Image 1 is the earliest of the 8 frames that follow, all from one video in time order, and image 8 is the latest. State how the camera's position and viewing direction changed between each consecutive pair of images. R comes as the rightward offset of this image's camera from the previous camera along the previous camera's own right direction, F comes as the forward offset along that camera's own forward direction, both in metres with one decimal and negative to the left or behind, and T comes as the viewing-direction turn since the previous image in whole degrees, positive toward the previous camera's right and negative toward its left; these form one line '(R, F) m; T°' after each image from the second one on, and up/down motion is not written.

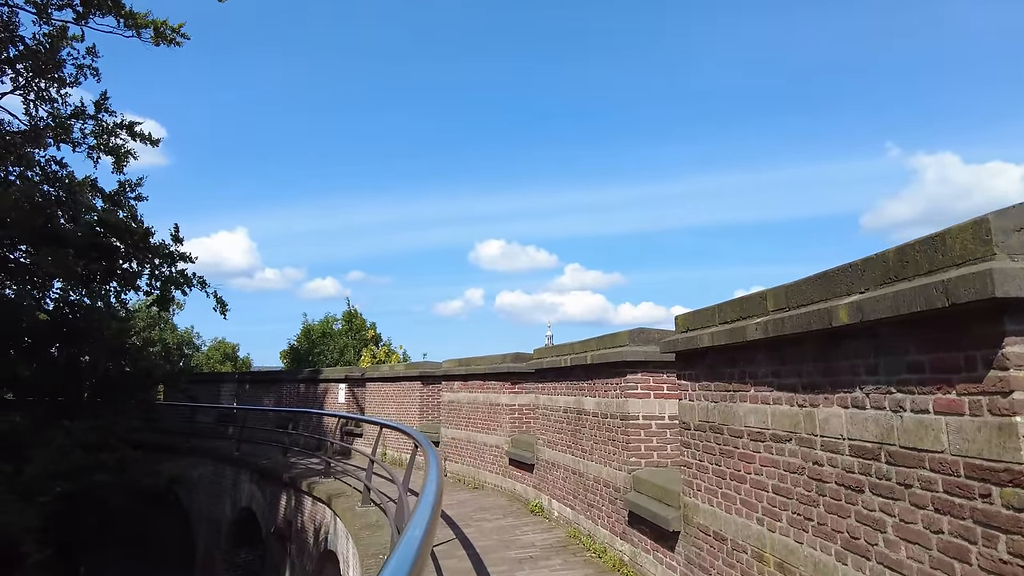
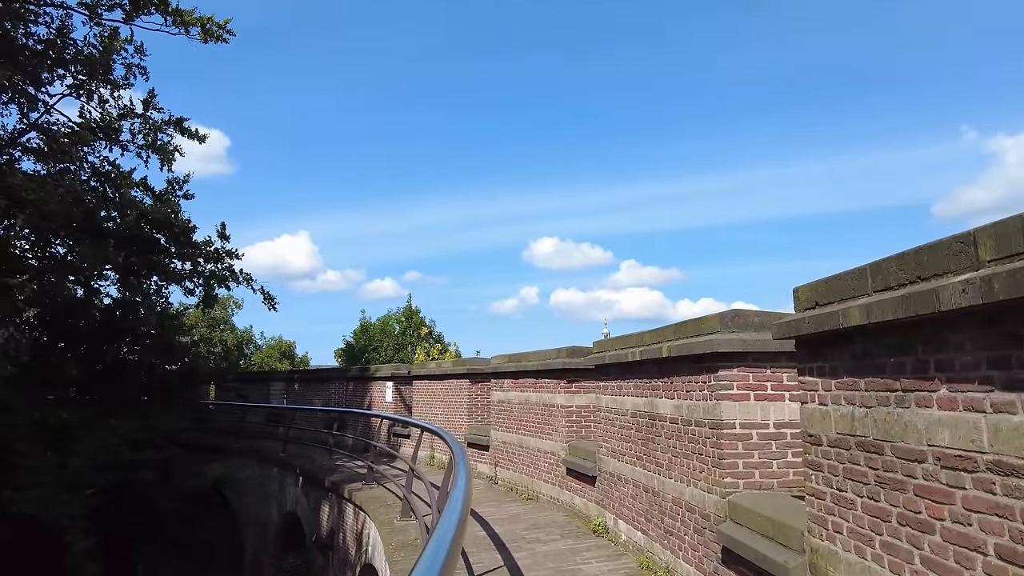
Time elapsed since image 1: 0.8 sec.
(0.0, +1.0) m; -5°
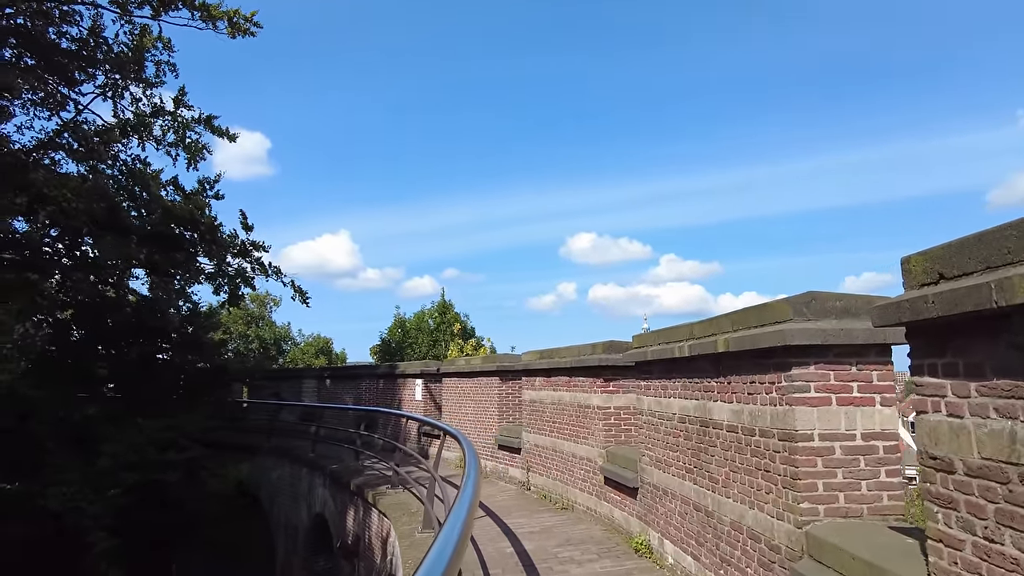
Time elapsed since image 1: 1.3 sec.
(+0.1, +0.7) m; -4°
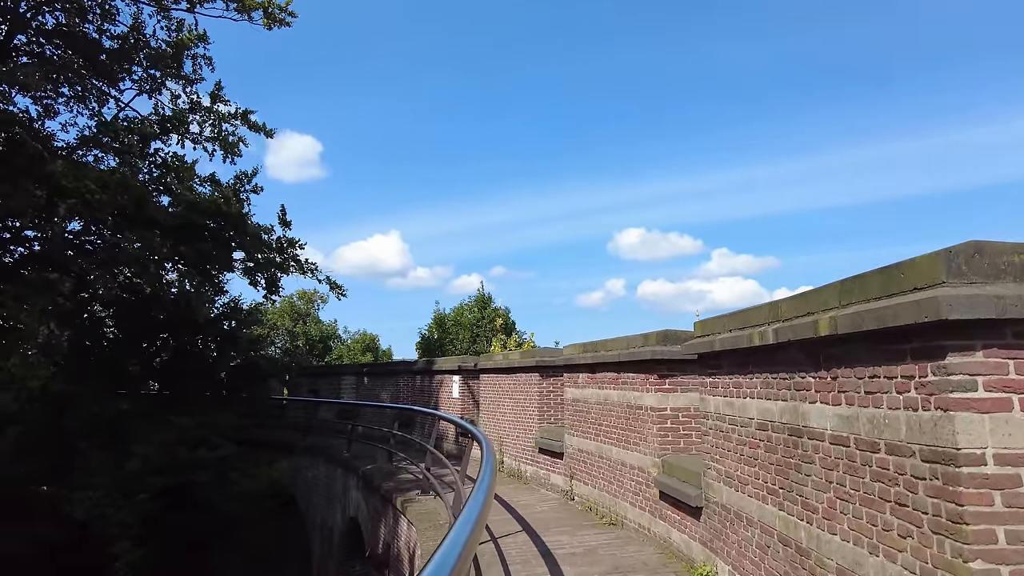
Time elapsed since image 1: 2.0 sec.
(+0.1, +0.9) m; -4°
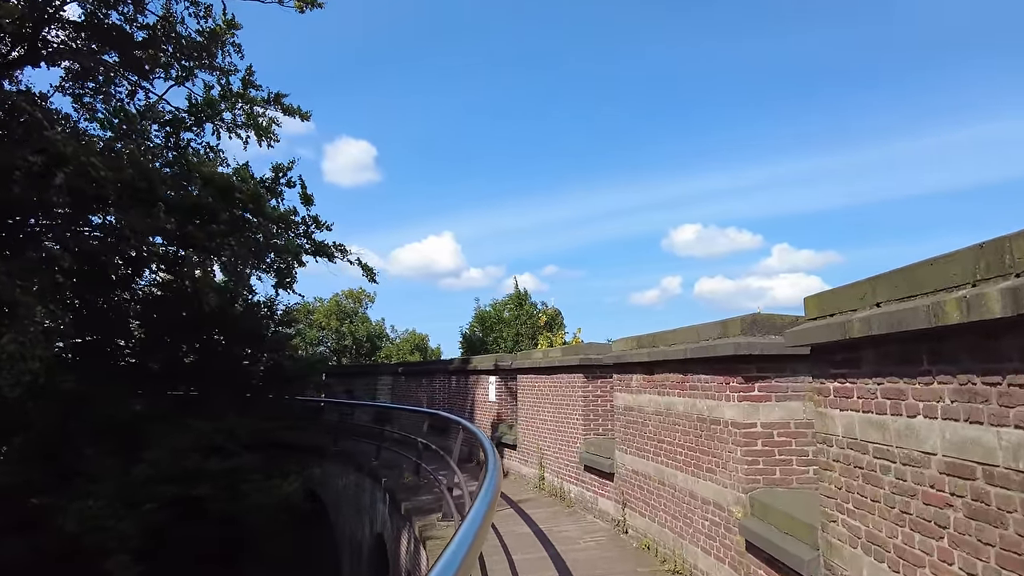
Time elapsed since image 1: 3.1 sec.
(+0.2, +1.4) m; -5°
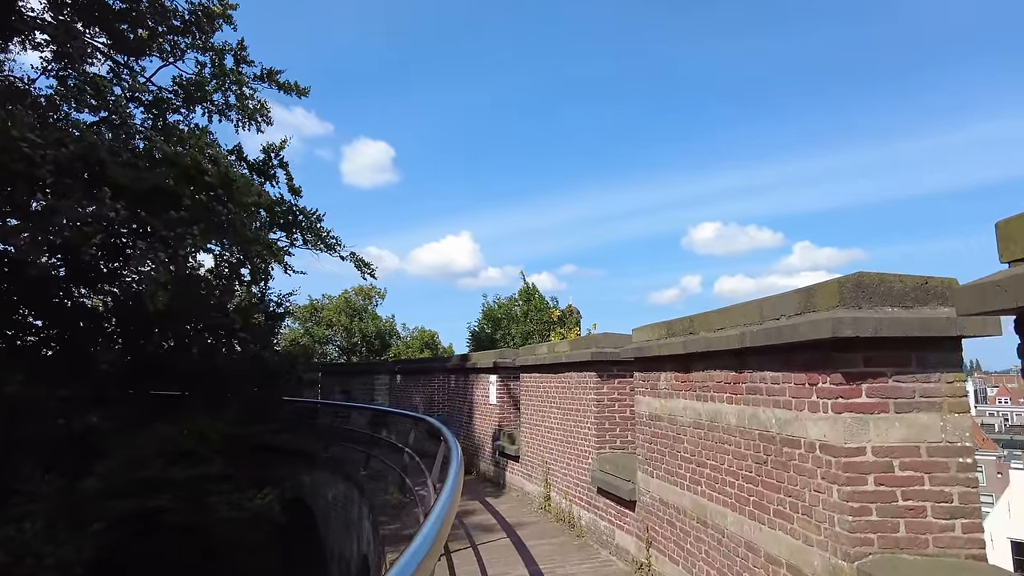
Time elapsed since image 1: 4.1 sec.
(+0.2, +1.4) m; -2°
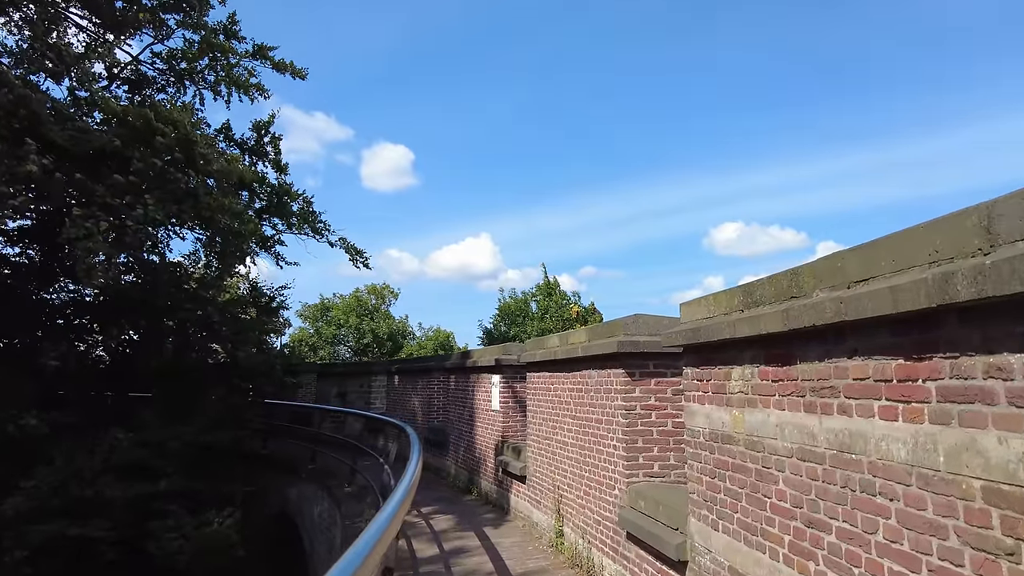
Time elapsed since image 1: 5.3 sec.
(+0.2, +1.6) m; -2°
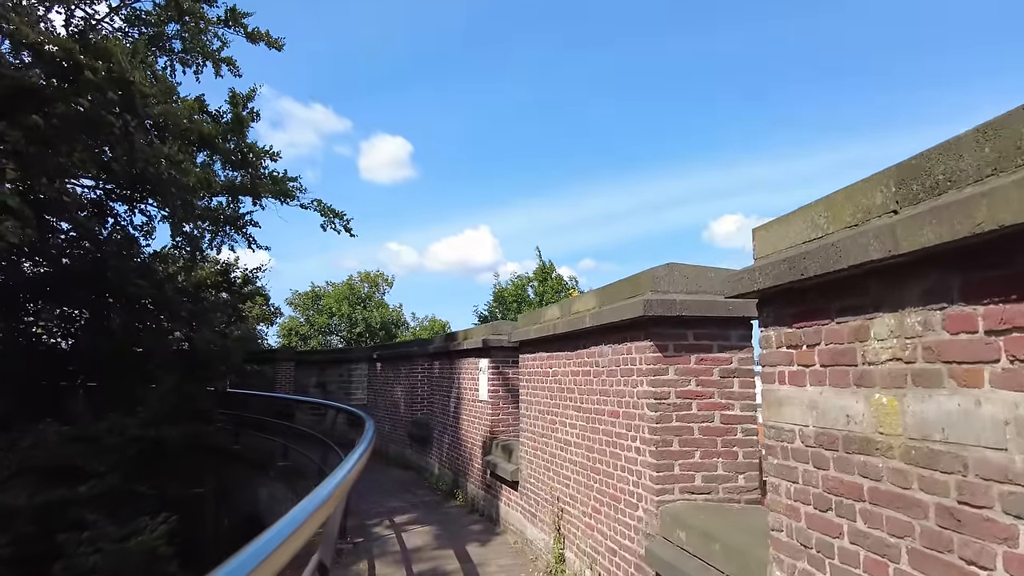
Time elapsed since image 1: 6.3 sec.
(+0.1, +1.2) m; 0°
